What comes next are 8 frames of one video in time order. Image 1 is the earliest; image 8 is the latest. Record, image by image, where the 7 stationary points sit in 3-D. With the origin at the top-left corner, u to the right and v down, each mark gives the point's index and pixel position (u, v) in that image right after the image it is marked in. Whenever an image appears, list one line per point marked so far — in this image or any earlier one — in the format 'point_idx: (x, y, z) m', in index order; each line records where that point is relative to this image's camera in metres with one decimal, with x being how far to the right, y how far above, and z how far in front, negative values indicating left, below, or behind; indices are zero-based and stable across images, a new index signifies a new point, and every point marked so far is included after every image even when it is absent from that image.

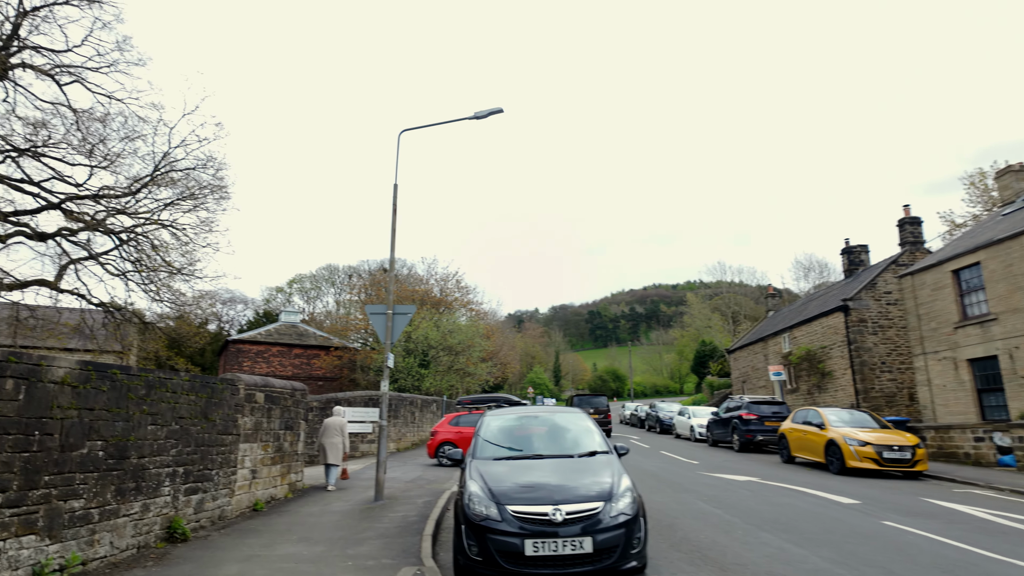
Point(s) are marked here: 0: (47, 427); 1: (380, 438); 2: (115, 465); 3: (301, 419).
0: (-4.5, -1.4, +5.8) m
1: (-2.7, -3.1, +12.3) m
2: (-4.6, -2.0, +6.9) m
3: (-4.7, -2.9, +13.2) m
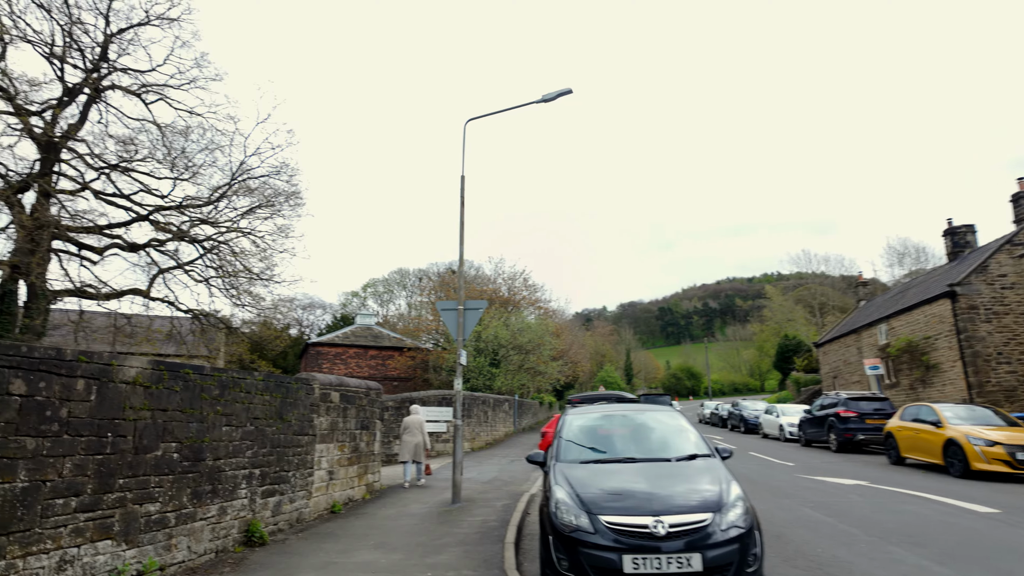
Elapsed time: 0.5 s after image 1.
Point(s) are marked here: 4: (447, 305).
0: (-3.7, -1.3, +5.7) m
1: (-1.1, -3.0, +11.9) m
2: (-3.6, -2.0, +6.7) m
3: (-3.0, -2.8, +13.0) m
4: (-1.3, -0.3, +11.9) m
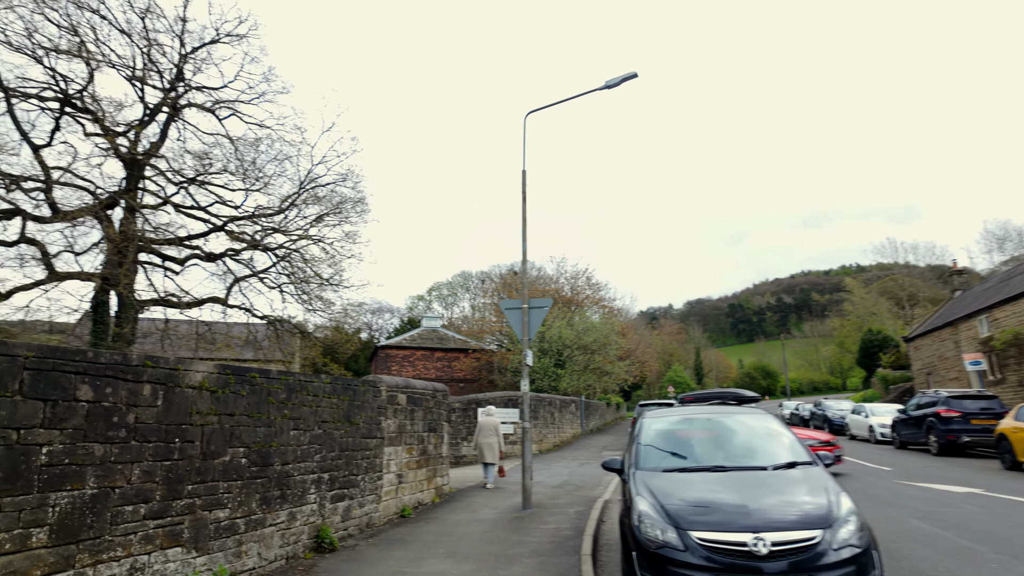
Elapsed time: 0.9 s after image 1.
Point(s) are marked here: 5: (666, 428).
0: (-3.0, -1.4, +5.6) m
1: (+0.3, -2.9, +11.5) m
2: (-2.8, -2.0, +6.6) m
3: (-1.5, -2.8, +12.8) m
4: (0.0, -0.3, +11.5) m
5: (+1.9, -1.7, +7.5) m
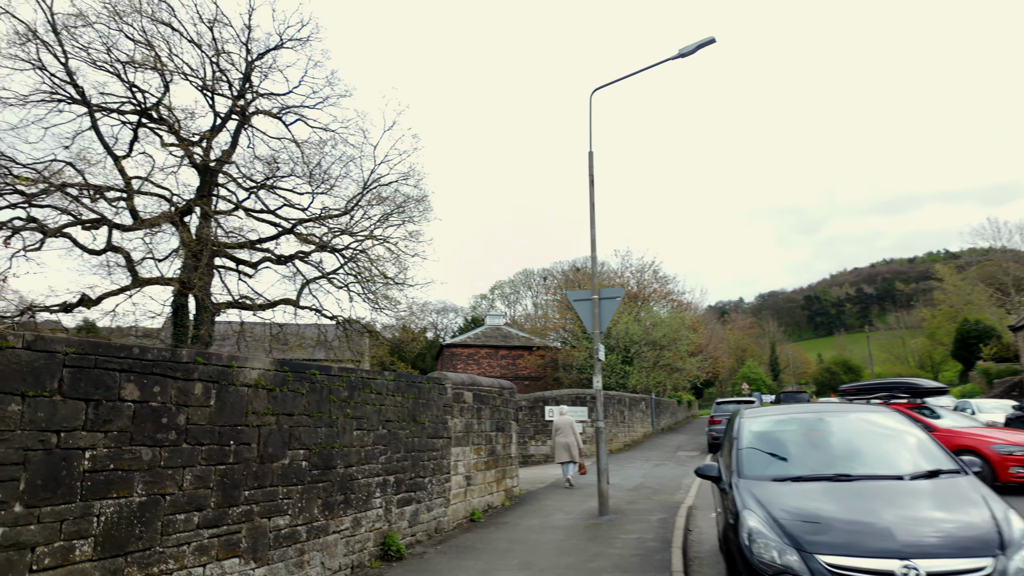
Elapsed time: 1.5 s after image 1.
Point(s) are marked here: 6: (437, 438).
0: (-2.3, -1.3, +5.2) m
1: (+1.6, -2.7, +10.7) m
2: (-2.0, -2.0, +6.2) m
3: (0.0, -2.7, +12.2) m
4: (+1.2, -0.1, +10.8) m
5: (+2.8, -1.5, +6.6) m
6: (-1.1, -2.2, +8.9) m
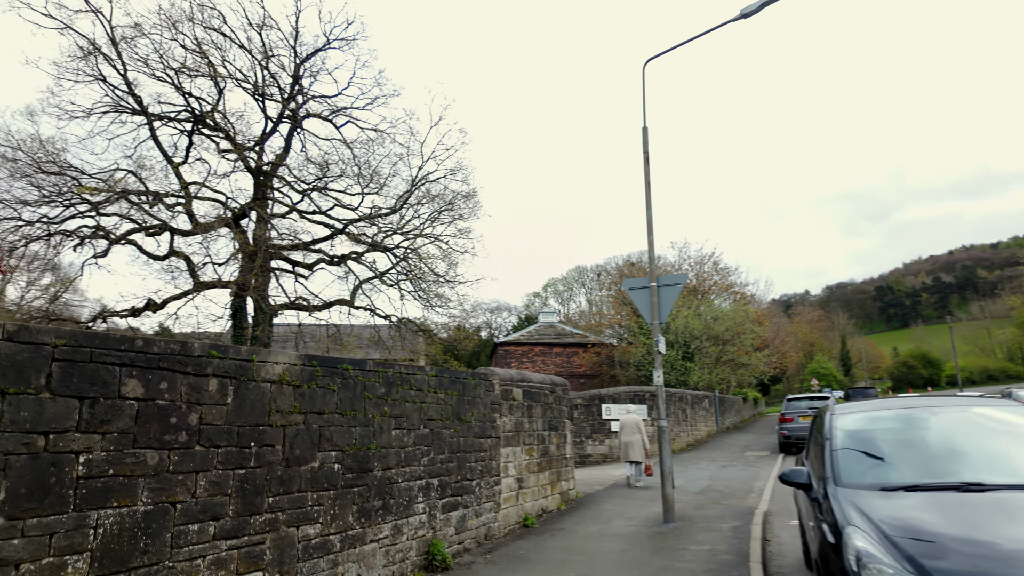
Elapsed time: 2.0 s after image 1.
0: (-2.0, -1.2, +4.7) m
1: (+2.5, -2.5, +9.9) m
2: (-1.5, -1.8, +5.7) m
3: (+1.0, -2.5, +11.5) m
4: (+2.1, +0.1, +10.0) m
5: (+3.3, -1.3, +5.6) m
6: (-0.4, -2.1, +8.3) m
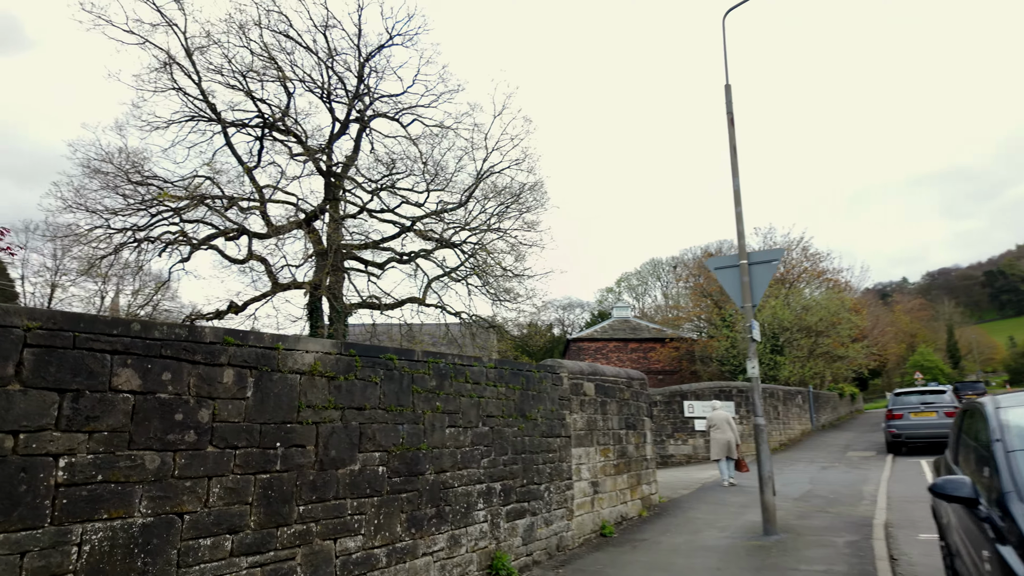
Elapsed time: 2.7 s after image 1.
0: (-1.5, -1.0, +4.1) m
1: (+3.6, -2.2, +8.7) m
2: (-0.9, -1.7, +5.0) m
3: (+2.3, -2.2, +10.5) m
4: (+3.1, +0.4, +8.8) m
5: (+3.8, -1.0, +4.4) m
6: (+0.5, -1.9, +7.4) m
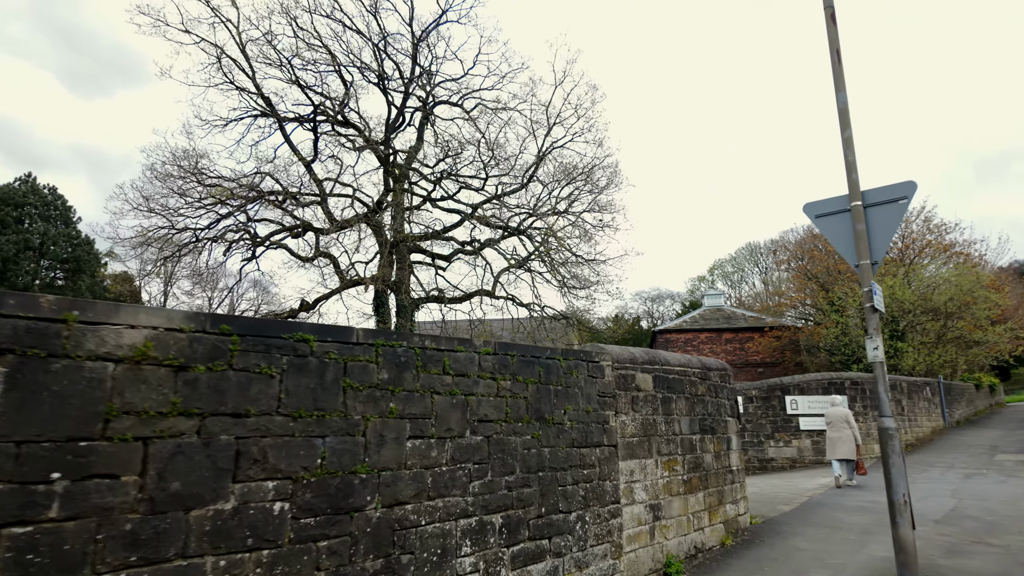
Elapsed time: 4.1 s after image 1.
0: (-1.8, -0.7, +2.6) m
1: (+4.0, -1.7, +6.3) m
2: (-1.0, -1.3, +3.4) m
3: (+3.0, -1.8, +8.3) m
4: (+3.4, +0.9, +6.5) m
5: (+3.5, -0.5, +2.0) m
6: (+0.7, -1.5, +5.5) m
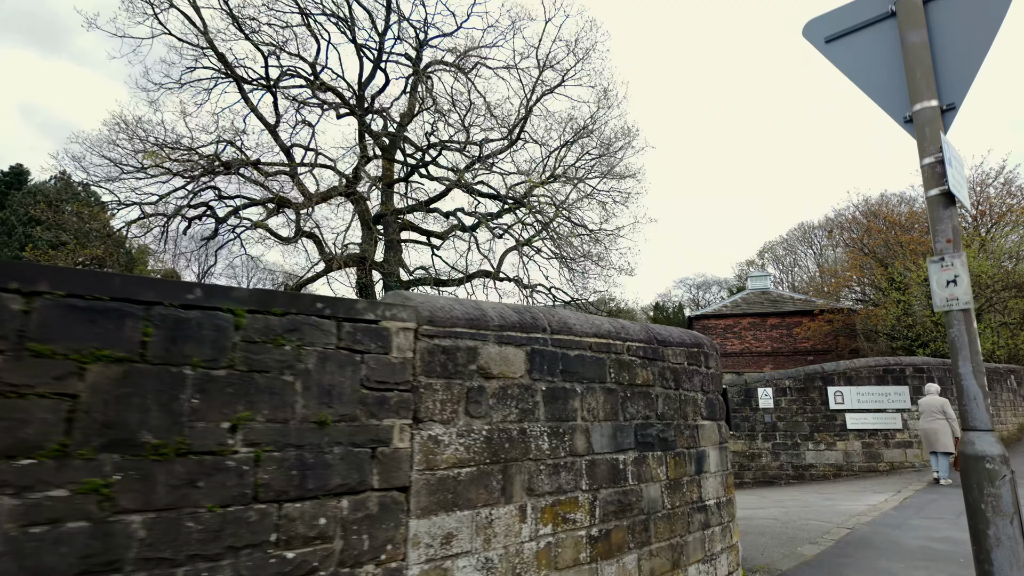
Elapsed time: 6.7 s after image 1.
0: (-3.6, -0.3, -0.2) m
1: (+2.4, -1.1, +3.1) m
2: (-2.8, -0.9, +0.6) m
3: (+1.6, -1.1, +5.2) m
4: (+1.9, +1.5, +3.4) m
5: (+1.6, 0.0, -1.1) m
6: (-0.8, -0.9, +2.6) m
